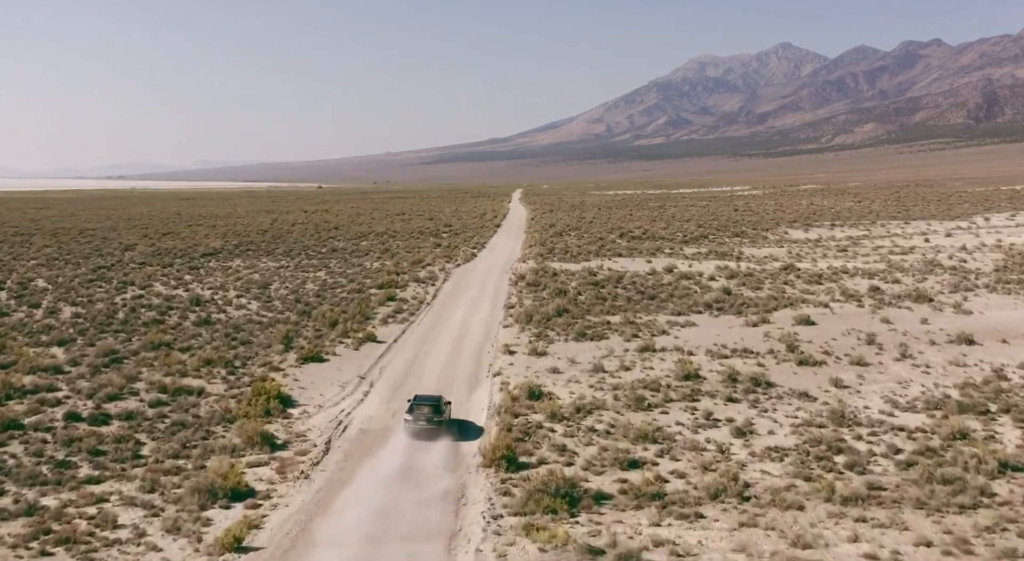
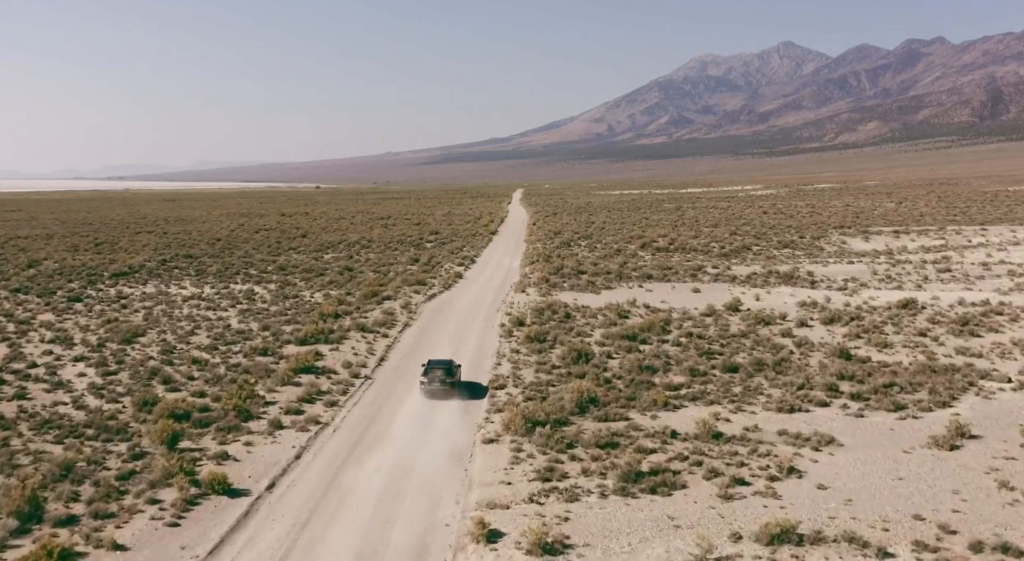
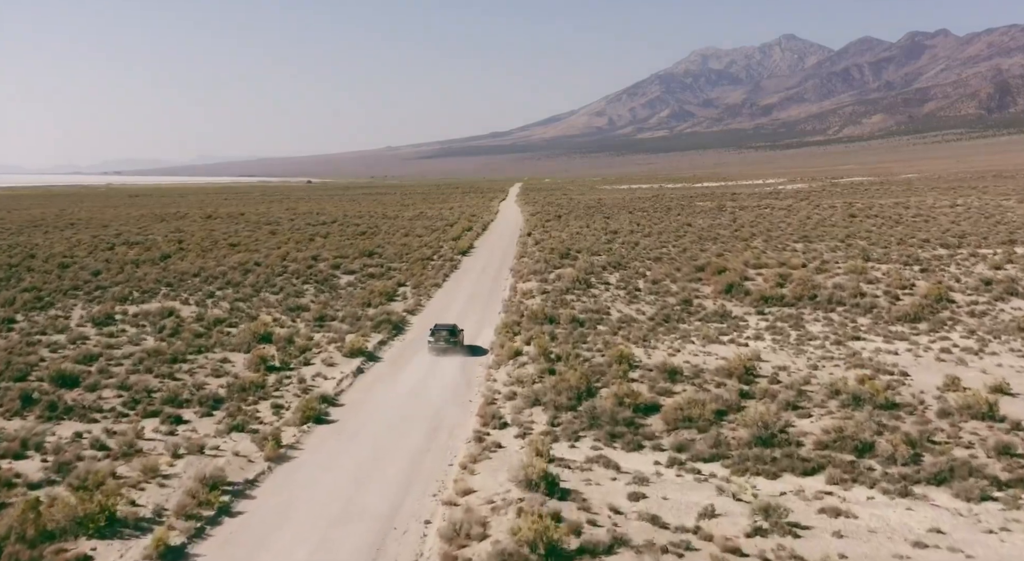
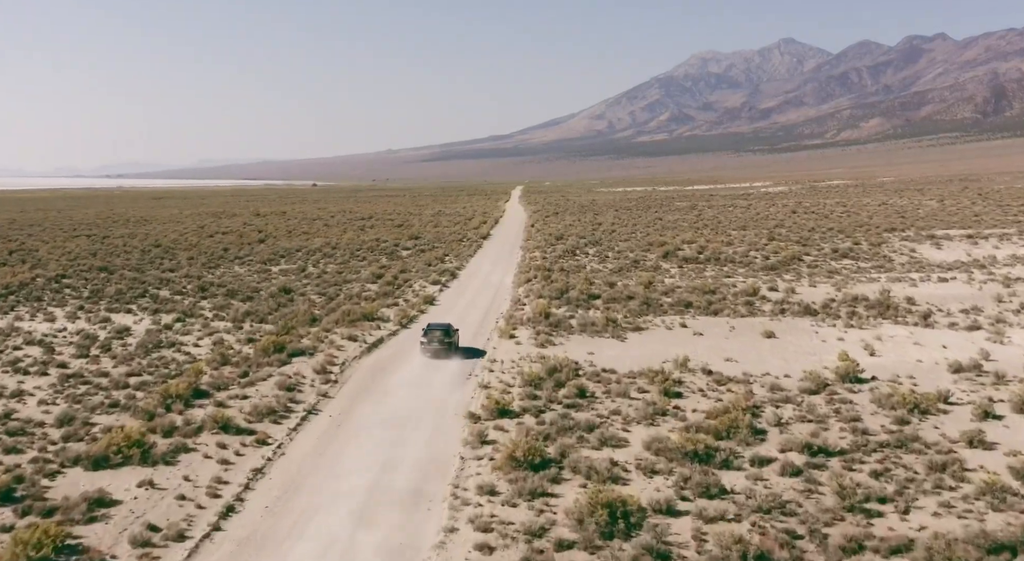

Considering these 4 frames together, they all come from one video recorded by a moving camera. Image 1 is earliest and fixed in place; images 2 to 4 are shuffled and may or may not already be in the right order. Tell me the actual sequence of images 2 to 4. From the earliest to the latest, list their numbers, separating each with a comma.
2, 4, 3
